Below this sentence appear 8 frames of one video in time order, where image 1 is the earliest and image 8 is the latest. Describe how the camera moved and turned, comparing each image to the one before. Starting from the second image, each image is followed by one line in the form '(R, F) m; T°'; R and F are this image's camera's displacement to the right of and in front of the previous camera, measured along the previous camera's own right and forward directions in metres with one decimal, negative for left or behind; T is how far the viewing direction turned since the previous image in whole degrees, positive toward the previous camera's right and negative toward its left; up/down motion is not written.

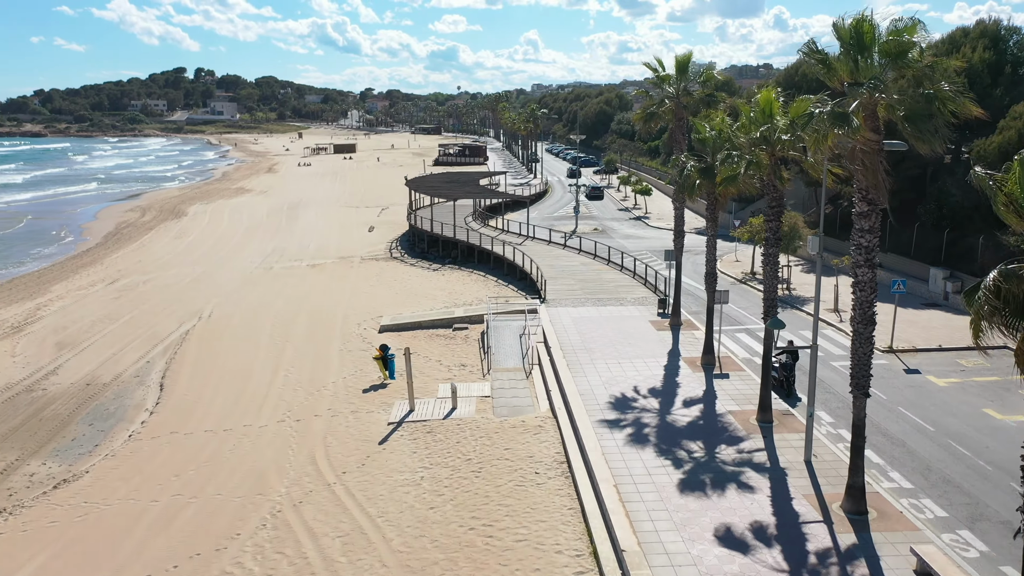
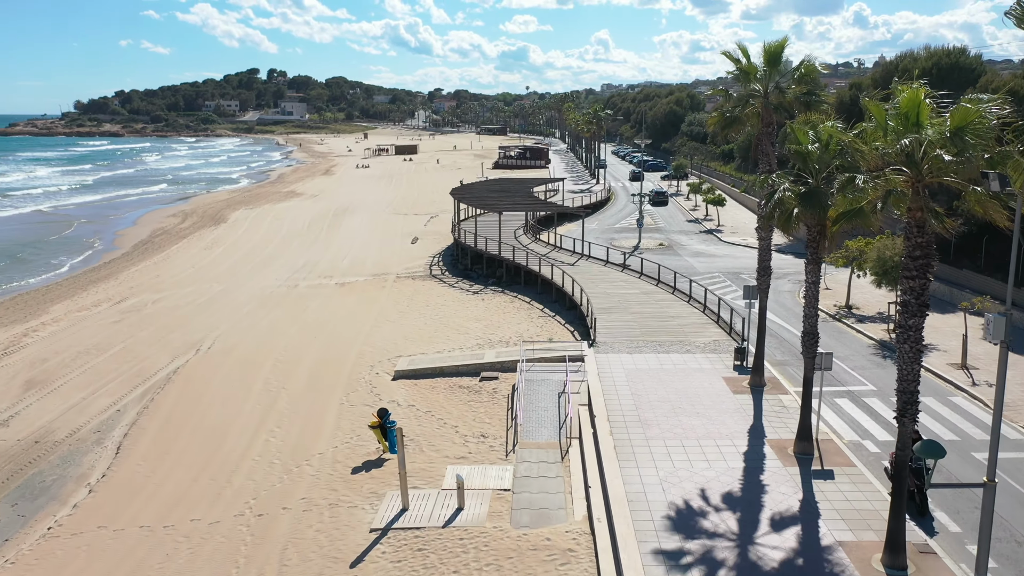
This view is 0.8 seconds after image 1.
(+0.4, +3.3) m; -4°
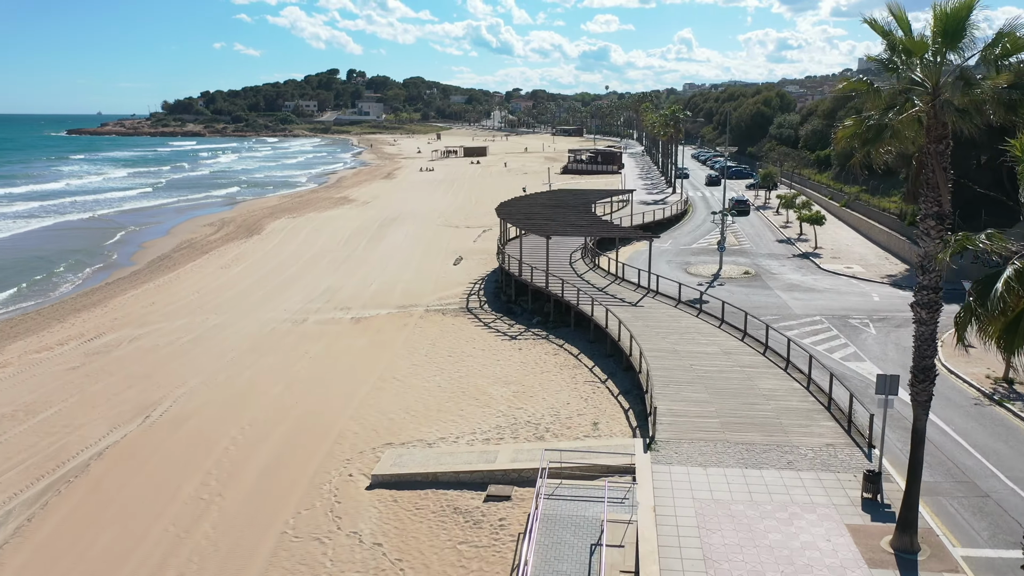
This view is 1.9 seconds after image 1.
(+0.7, +4.6) m; -5°
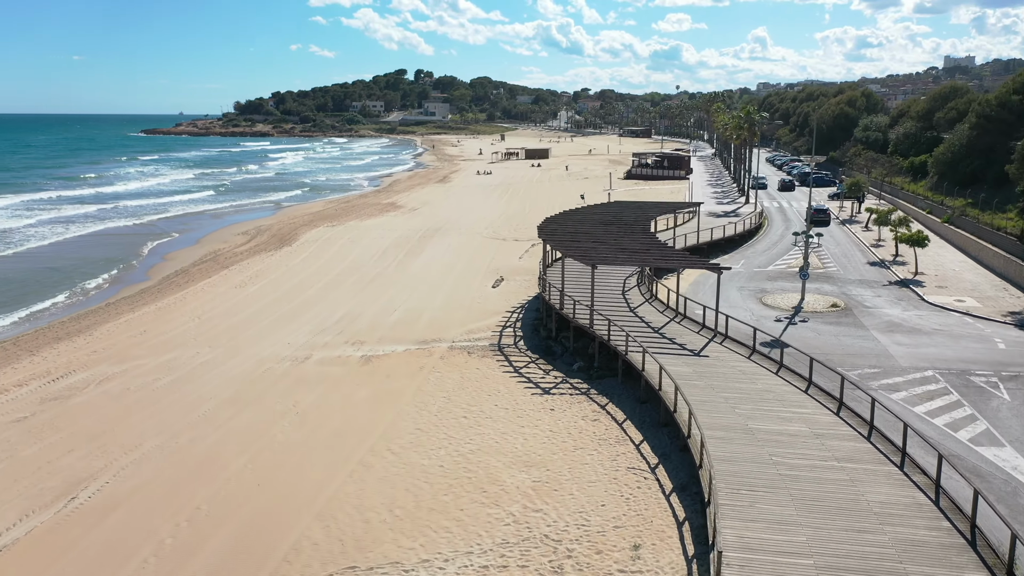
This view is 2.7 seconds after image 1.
(+0.6, +3.5) m; -4°
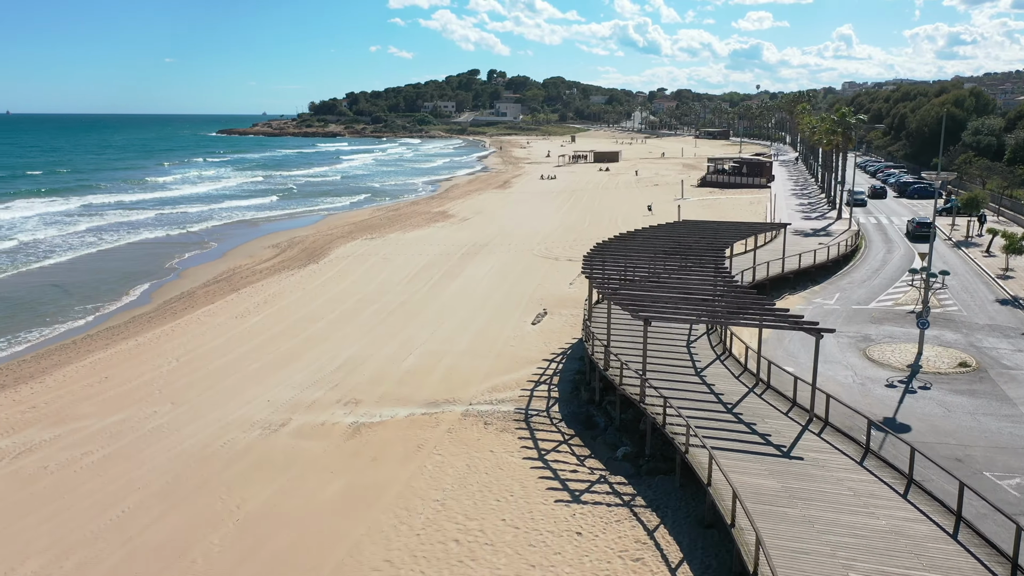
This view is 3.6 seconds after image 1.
(+0.7, +4.1) m; -5°
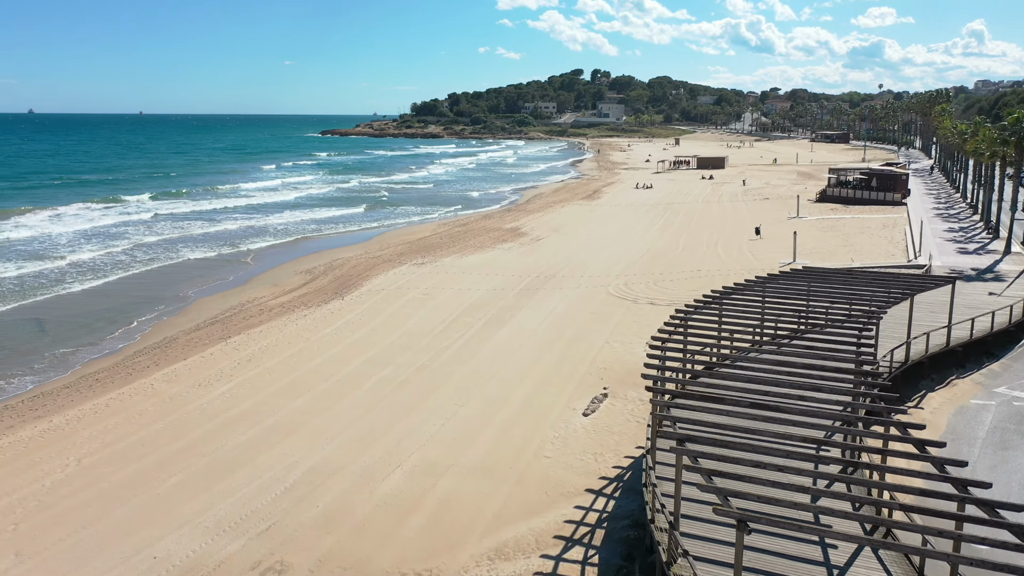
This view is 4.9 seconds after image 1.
(+1.0, +6.0) m; -7°
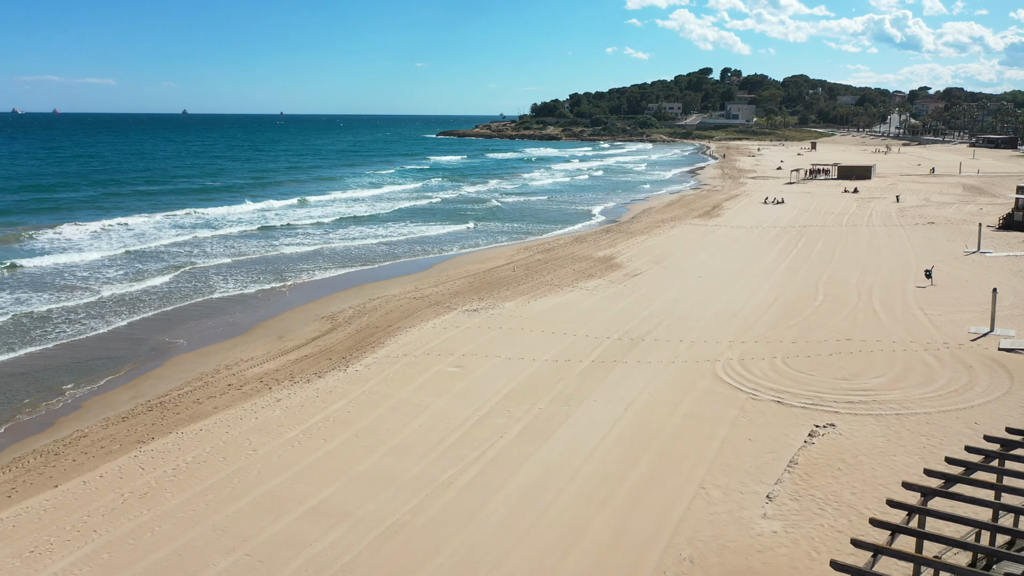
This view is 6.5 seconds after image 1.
(+1.2, +7.3) m; -8°
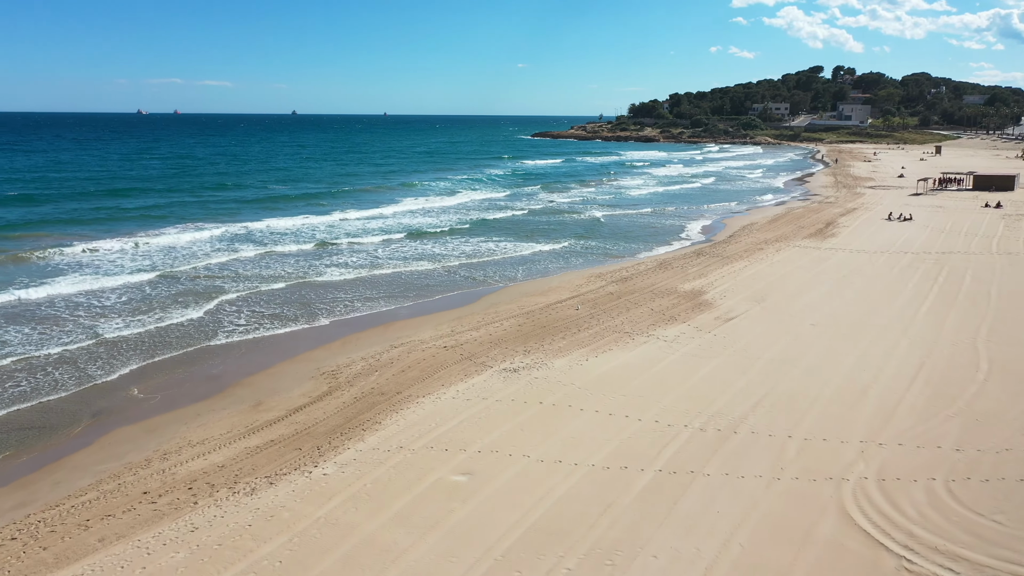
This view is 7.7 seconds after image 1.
(+1.0, +5.6) m; -6°
